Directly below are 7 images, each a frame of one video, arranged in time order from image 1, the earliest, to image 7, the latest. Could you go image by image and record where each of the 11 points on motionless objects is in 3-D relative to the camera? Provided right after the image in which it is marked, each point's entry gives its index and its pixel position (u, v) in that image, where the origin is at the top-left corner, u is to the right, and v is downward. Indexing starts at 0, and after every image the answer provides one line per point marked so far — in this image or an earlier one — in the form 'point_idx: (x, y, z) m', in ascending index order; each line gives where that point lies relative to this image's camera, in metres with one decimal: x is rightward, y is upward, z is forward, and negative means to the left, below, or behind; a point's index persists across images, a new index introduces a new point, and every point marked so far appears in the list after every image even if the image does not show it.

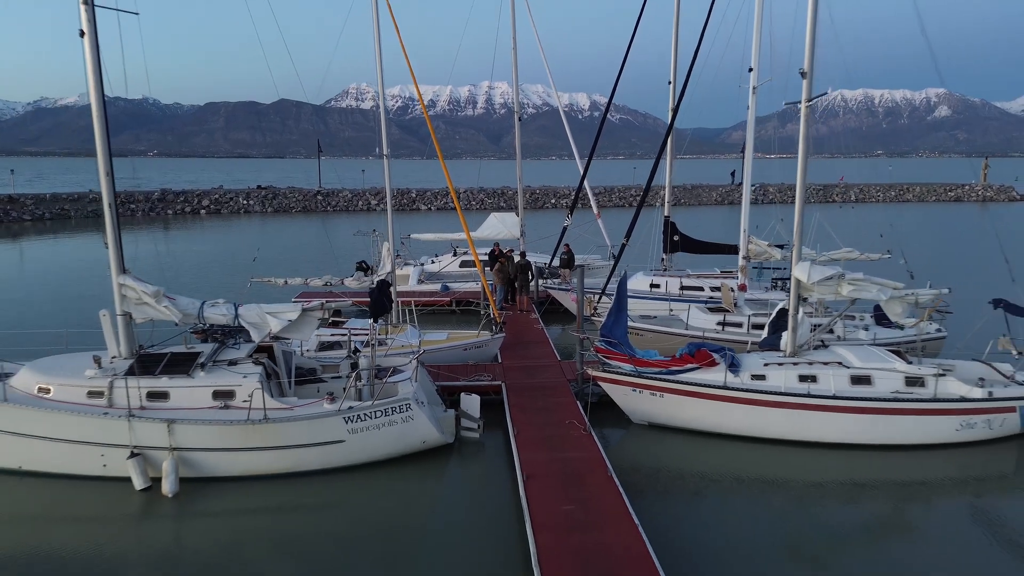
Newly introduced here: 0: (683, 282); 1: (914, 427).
0: (+3.5, +0.1, +12.8) m
1: (+5.3, -1.8, +8.6) m
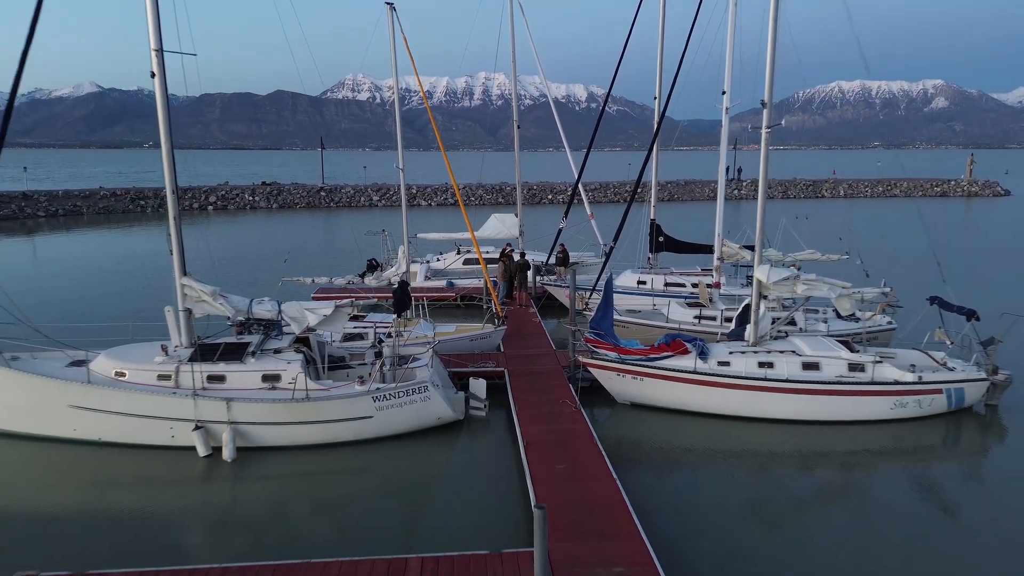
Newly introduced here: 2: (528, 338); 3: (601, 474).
0: (+3.5, +0.2, +14.2) m
1: (+5.4, -1.8, +10.1) m
2: (+0.3, -1.0, +13.1) m
3: (+1.1, -2.3, +7.9) m
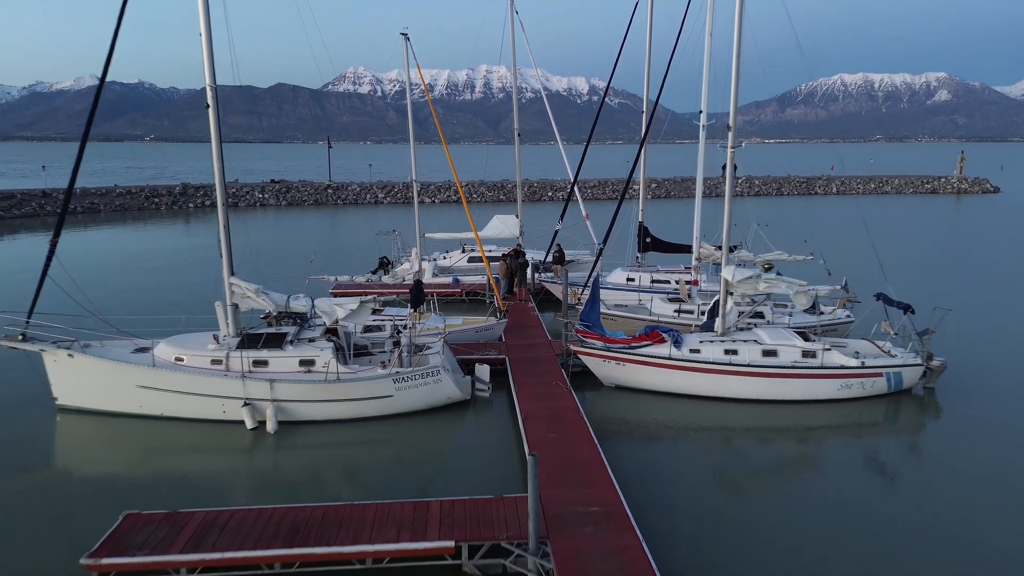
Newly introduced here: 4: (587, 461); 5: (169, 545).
0: (+3.5, +0.3, +15.7) m
1: (+5.4, -1.8, +11.6) m
2: (+0.3, -1.0, +14.7) m
3: (+1.1, -2.2, +9.4) m
4: (+1.0, -2.4, +8.8) m
5: (-3.7, -2.8, +6.9) m
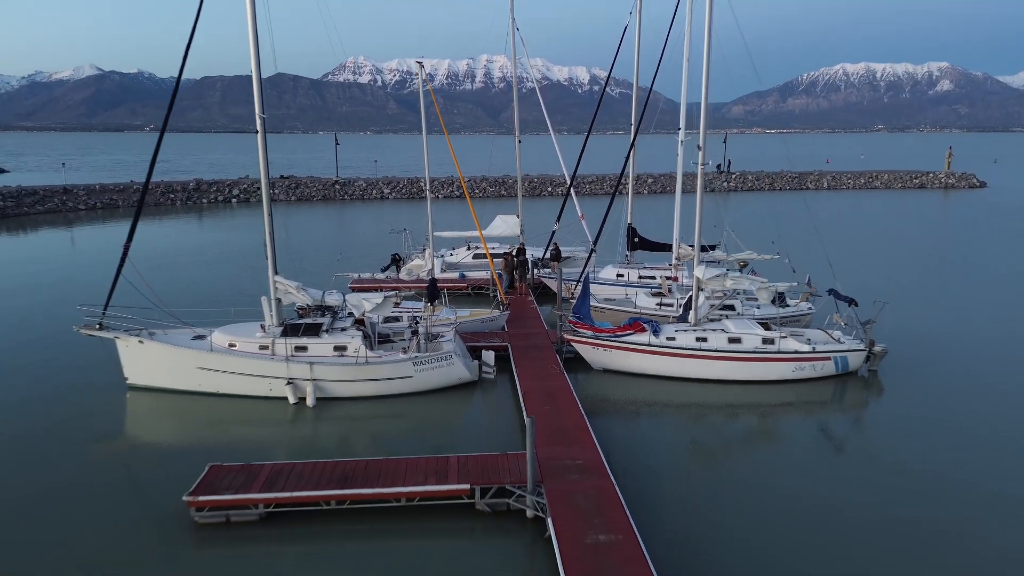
0: (+3.5, +0.4, +17.6) m
1: (+5.4, -1.7, +13.5) m
2: (+0.4, -0.8, +16.6) m
3: (+1.1, -2.2, +11.4) m
4: (+1.1, -2.3, +10.7) m
5: (-3.6, -2.8, +8.9) m
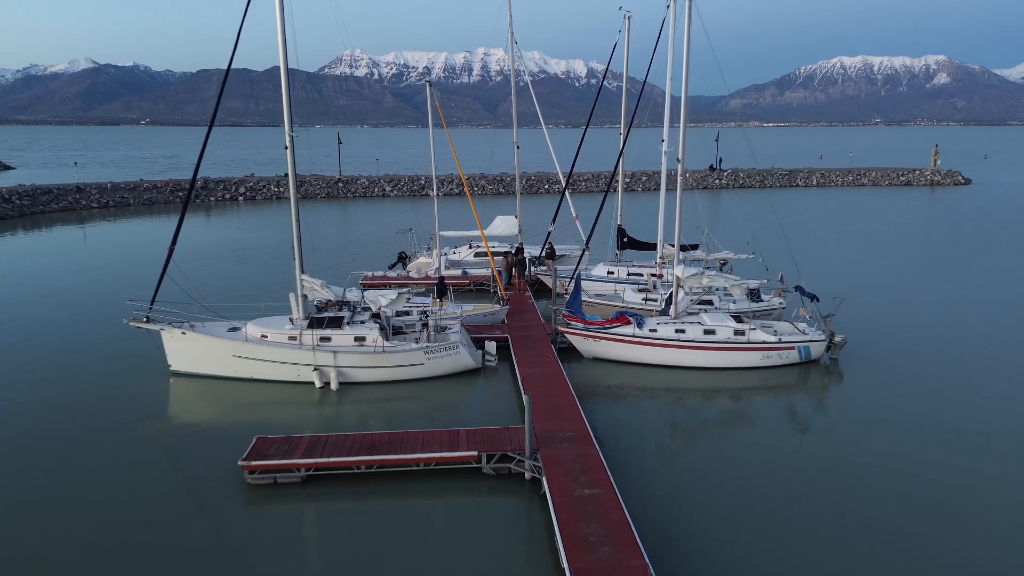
0: (+3.5, +0.5, +19.3) m
1: (+5.4, -1.6, +15.2) m
2: (+0.3, -0.7, +18.2) m
3: (+1.1, -2.2, +13.0) m
4: (+1.1, -2.3, +12.4) m
5: (-3.6, -2.8, +10.5) m
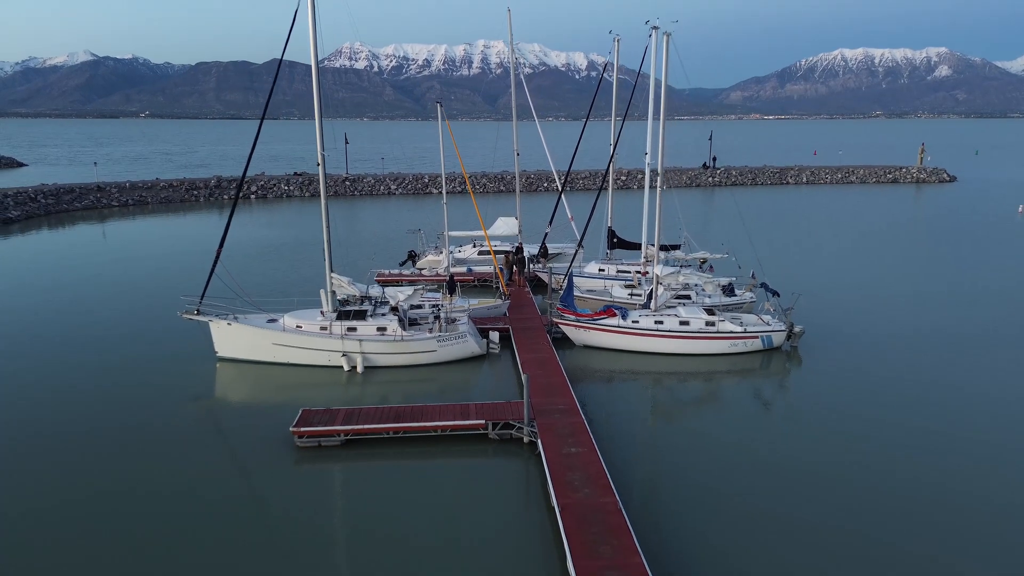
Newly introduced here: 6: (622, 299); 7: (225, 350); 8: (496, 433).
0: (+3.5, +0.7, +21.5) m
1: (+5.4, -1.6, +17.4) m
2: (+0.4, -0.6, +20.5) m
3: (+1.1, -2.1, +15.3) m
4: (+1.1, -2.2, +14.6) m
5: (-3.6, -2.7, +12.8) m
6: (+3.4, -0.4, +19.6) m
7: (-7.6, -1.7, +16.9) m
8: (-0.3, -3.0, +12.9) m
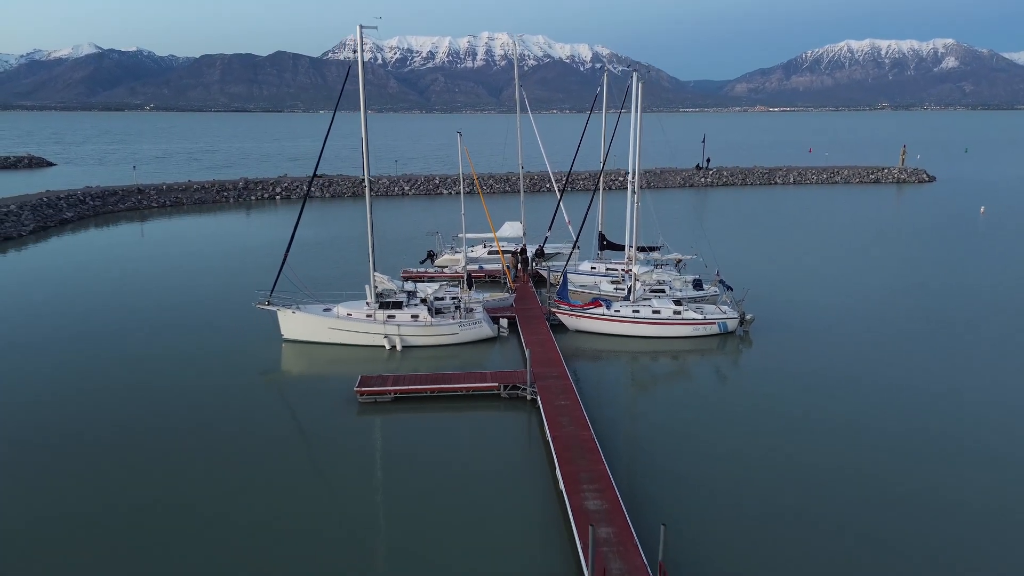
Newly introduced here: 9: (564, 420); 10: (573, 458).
0: (+3.8, +0.9, +25.6) m
1: (+5.6, -1.4, +21.6) m
2: (+0.6, -0.4, +24.7) m
3: (+1.3, -2.0, +19.5) m
4: (+1.3, -2.1, +18.8) m
5: (-3.5, -2.6, +17.0) m
6: (+3.6, -0.2, +23.7) m
7: (-7.4, -1.5, +21.2) m
8: (-0.2, -2.9, +17.1) m
9: (+1.3, -3.2, +15.2) m
10: (+1.3, -3.7, +13.8) m
